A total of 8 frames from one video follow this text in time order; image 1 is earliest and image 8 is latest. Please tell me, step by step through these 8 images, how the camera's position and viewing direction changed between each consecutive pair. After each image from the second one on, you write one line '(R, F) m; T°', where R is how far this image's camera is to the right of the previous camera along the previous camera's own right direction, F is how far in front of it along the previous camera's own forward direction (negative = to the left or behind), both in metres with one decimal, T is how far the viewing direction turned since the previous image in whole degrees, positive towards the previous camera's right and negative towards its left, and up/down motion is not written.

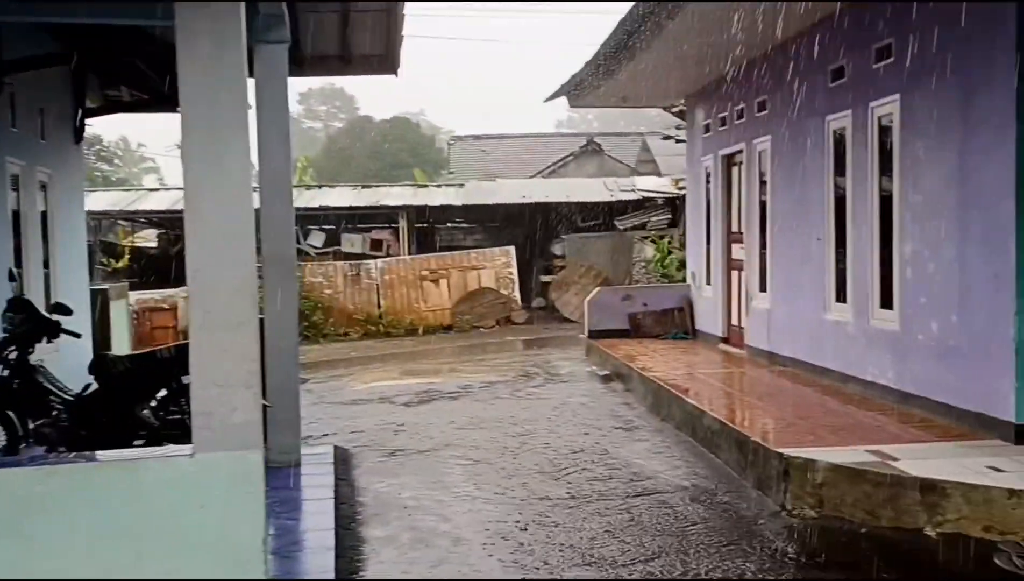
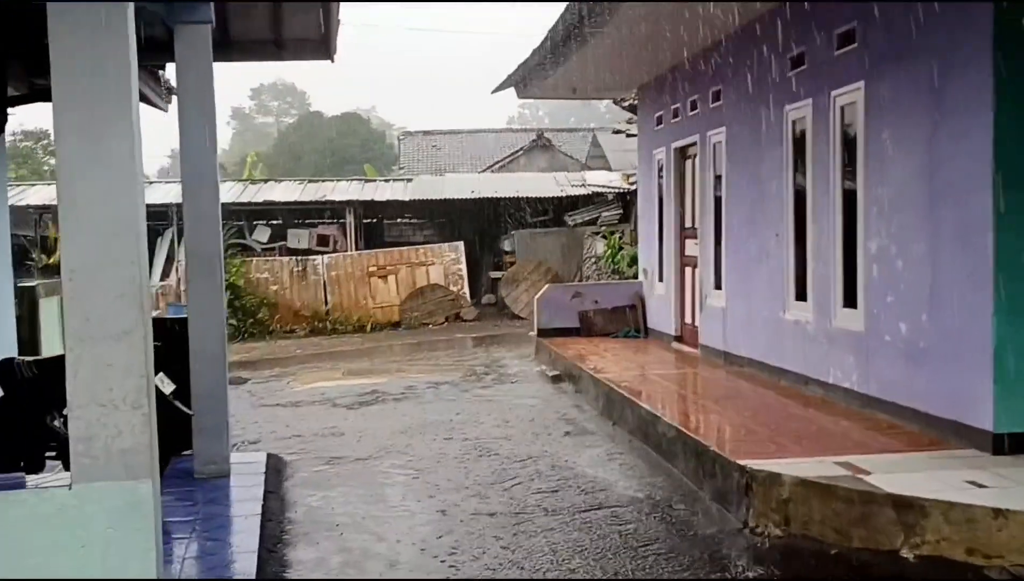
(0.0, +0.4) m; +2°
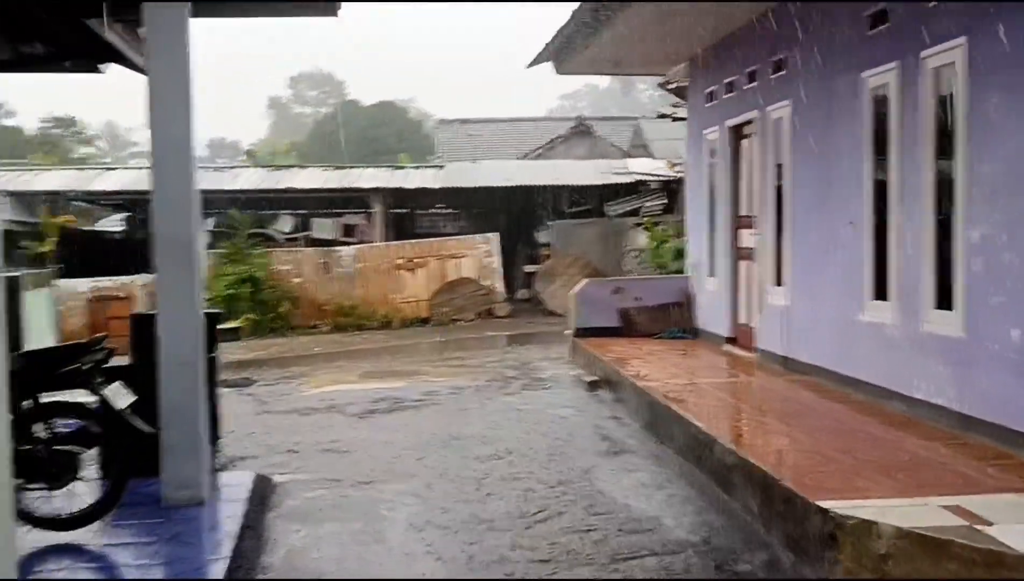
(+0.1, +1.0) m; -2°
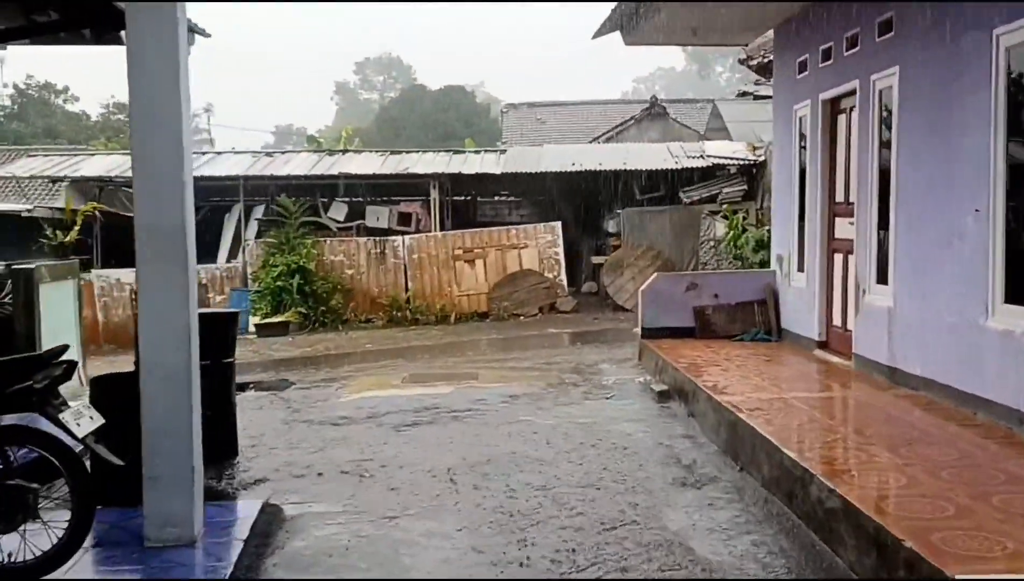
(+0.1, +0.9) m; -4°
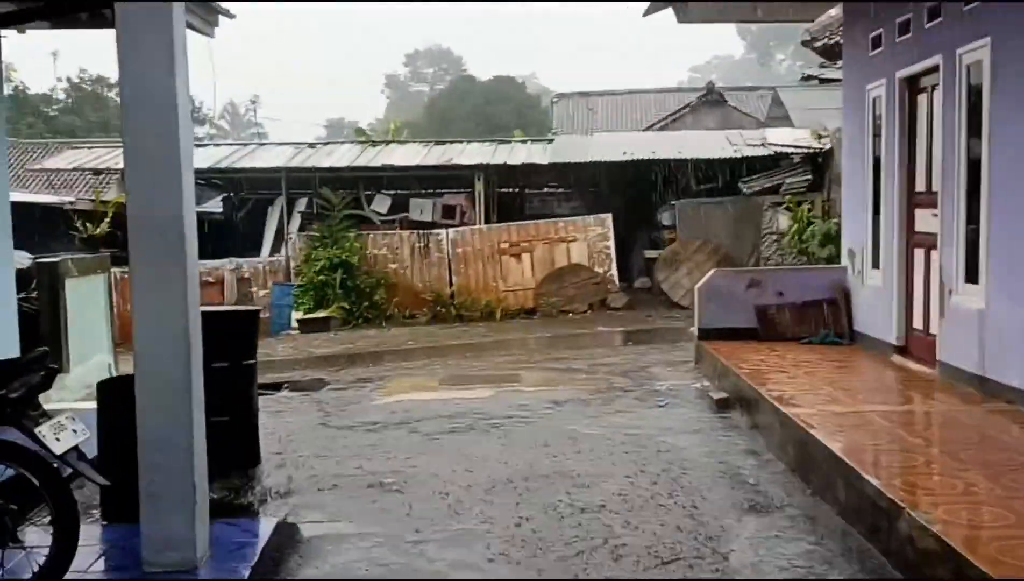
(0.0, +0.5) m; -3°
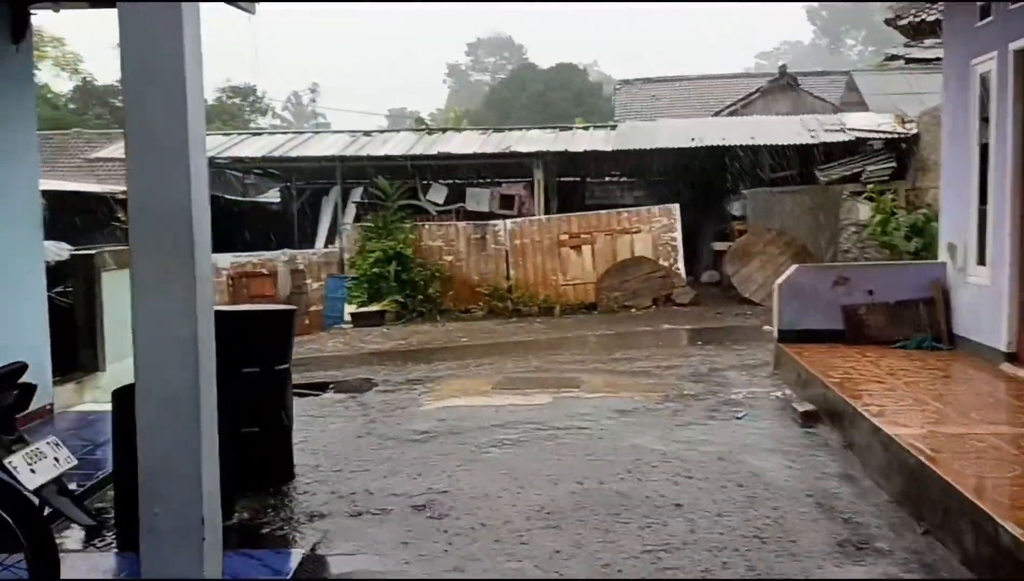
(0.0, +0.6) m; -3°
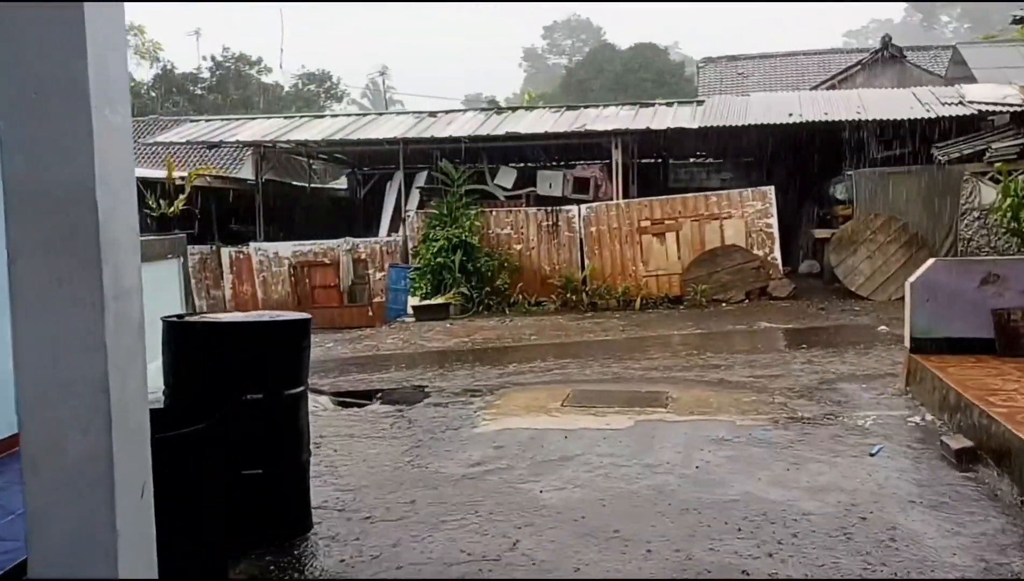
(0.0, +1.1) m; -4°
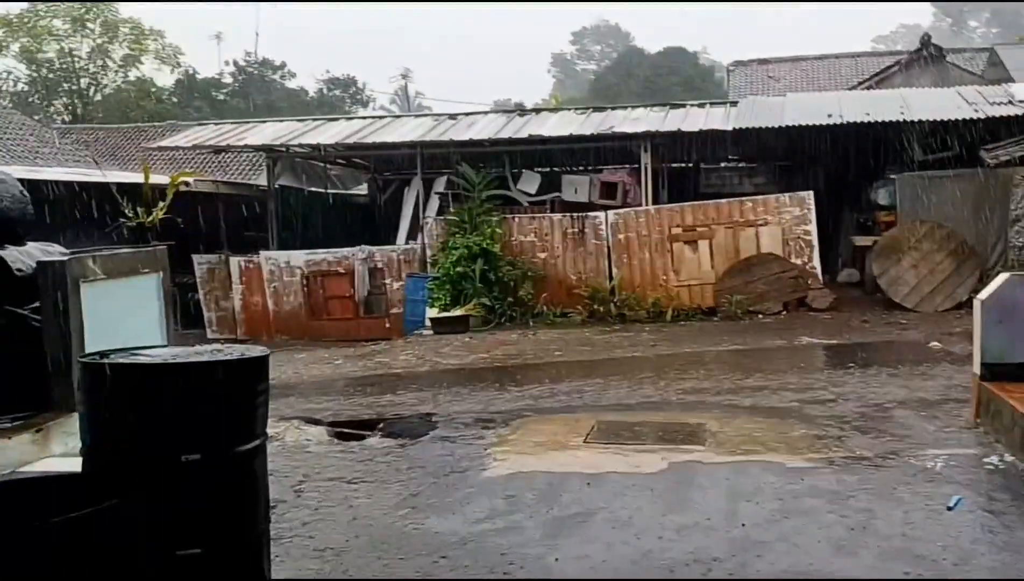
(+0.1, +0.7) m; -1°
